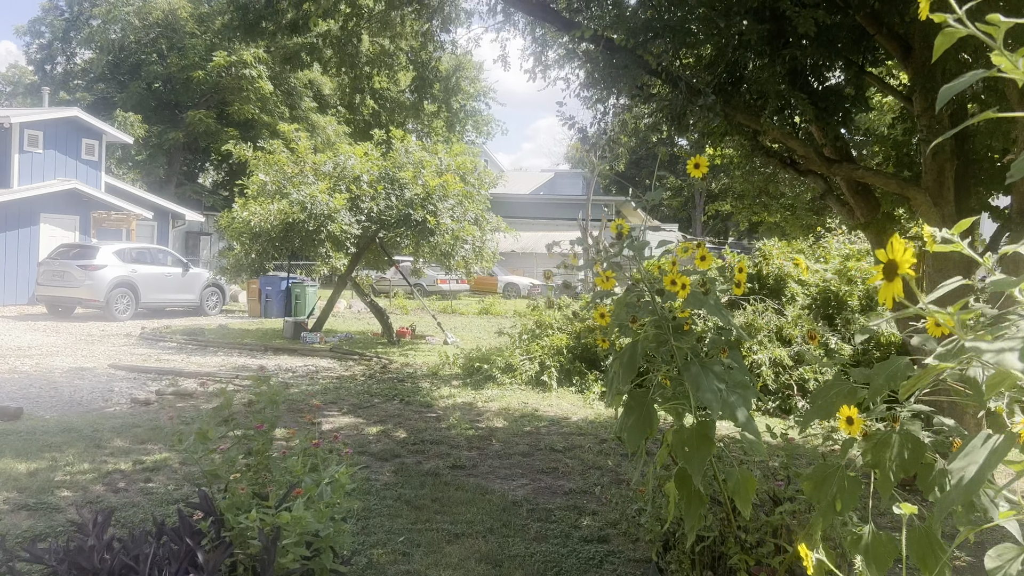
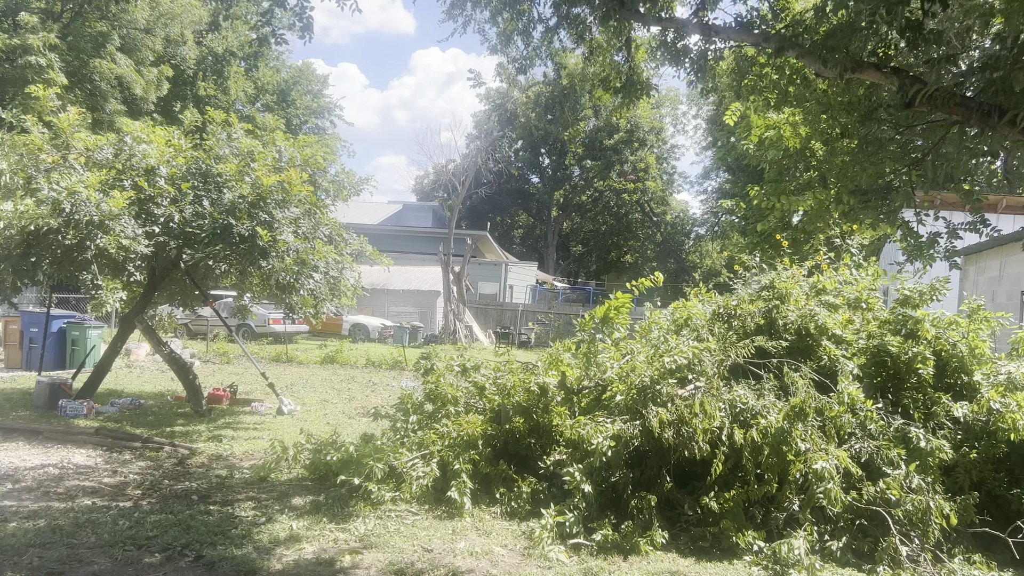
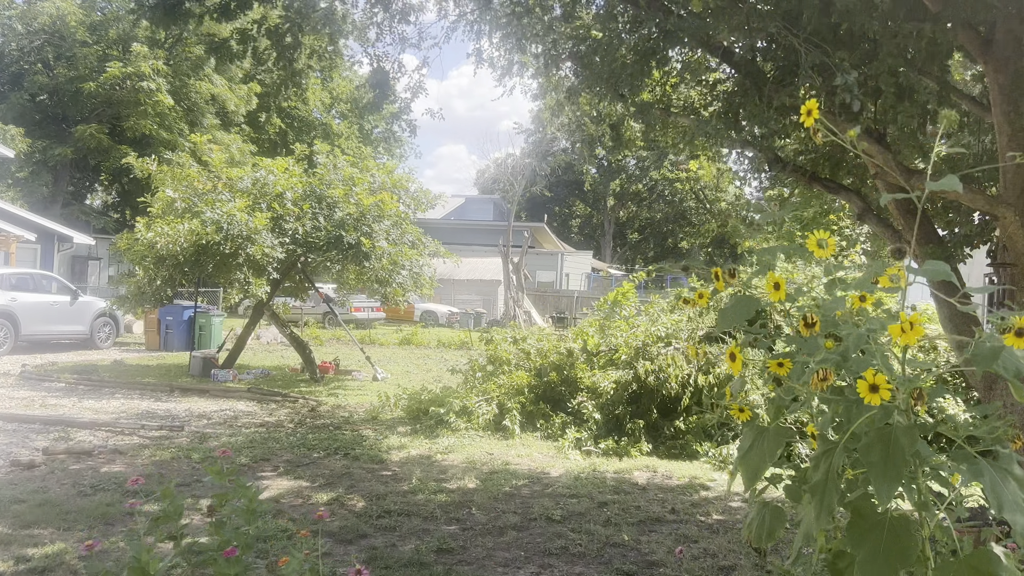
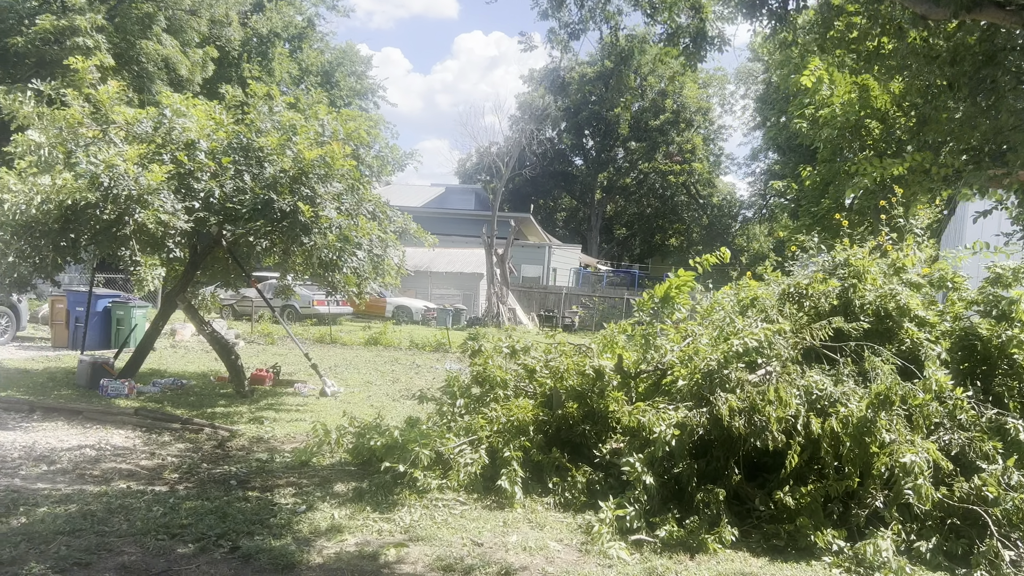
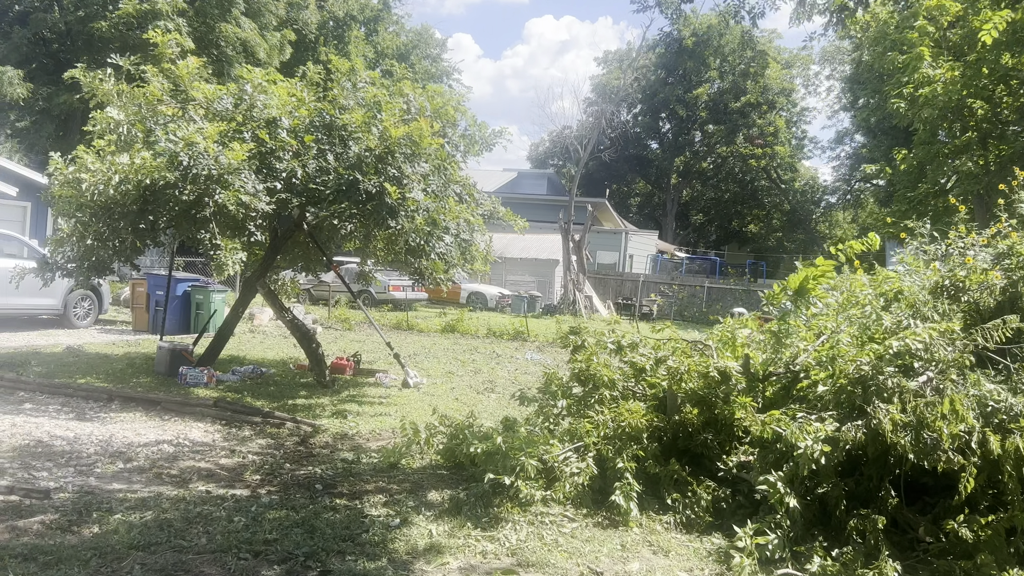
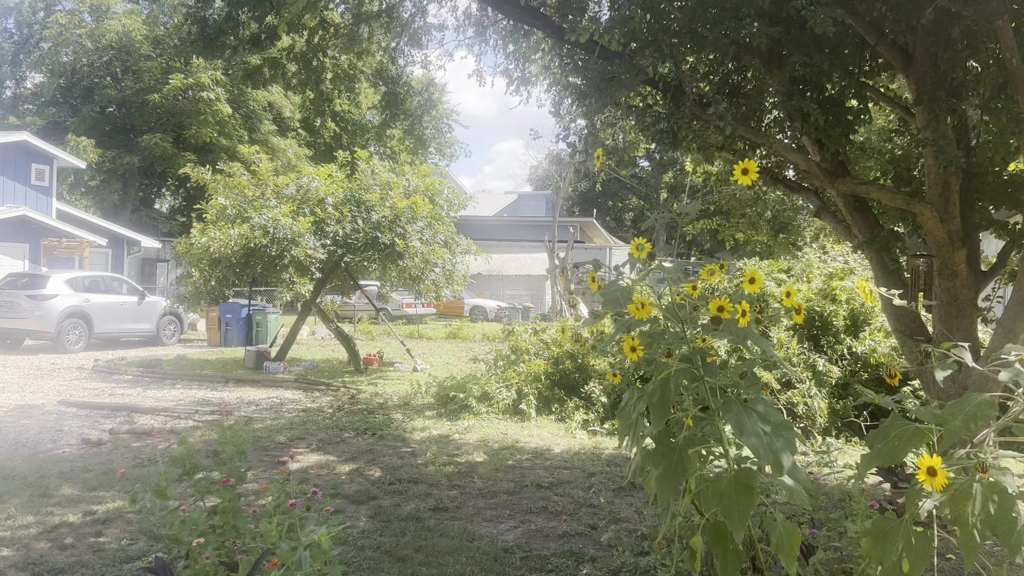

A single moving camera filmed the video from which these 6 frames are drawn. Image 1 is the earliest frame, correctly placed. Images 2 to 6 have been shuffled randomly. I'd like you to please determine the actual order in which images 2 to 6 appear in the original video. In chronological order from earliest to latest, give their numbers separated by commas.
6, 3, 2, 4, 5
